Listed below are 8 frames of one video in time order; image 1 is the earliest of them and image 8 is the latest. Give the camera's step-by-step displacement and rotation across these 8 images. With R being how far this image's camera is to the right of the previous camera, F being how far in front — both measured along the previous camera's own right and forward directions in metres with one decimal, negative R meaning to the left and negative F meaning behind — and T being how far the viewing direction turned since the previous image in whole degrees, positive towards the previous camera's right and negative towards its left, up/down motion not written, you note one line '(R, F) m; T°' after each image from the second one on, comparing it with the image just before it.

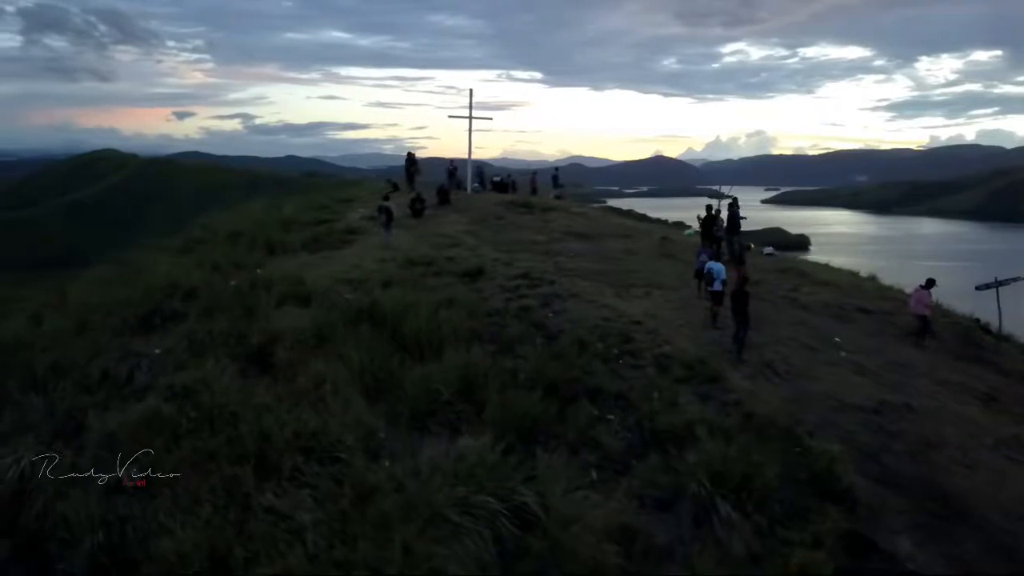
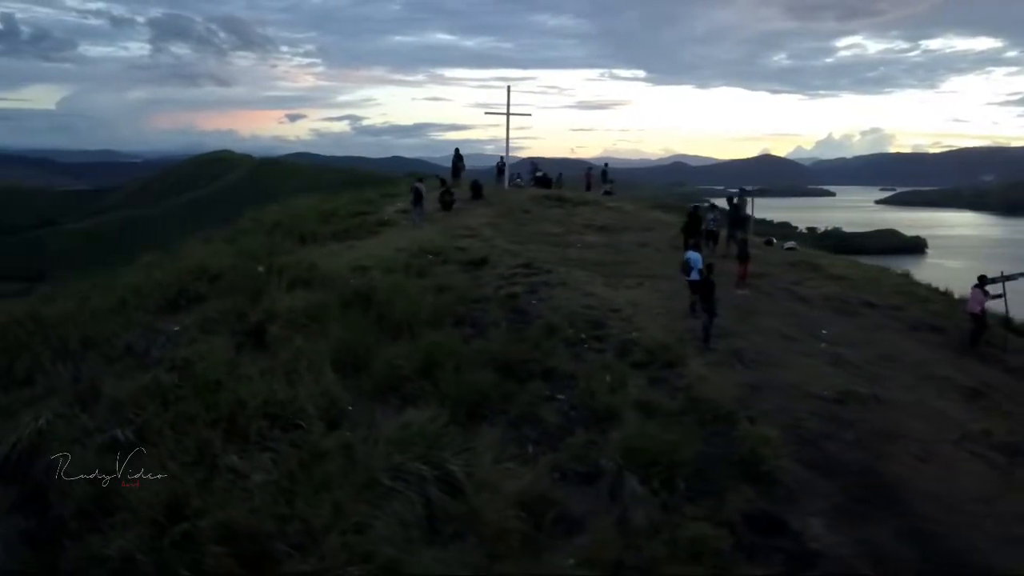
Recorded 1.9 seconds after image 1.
(+2.0, -0.4) m; -7°
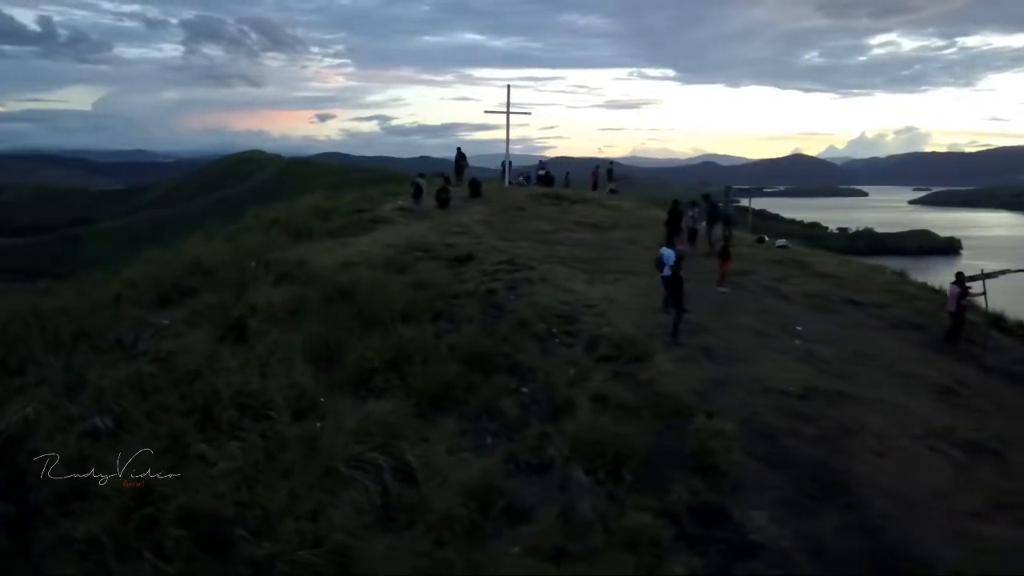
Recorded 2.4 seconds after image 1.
(+0.9, -0.2) m; -2°
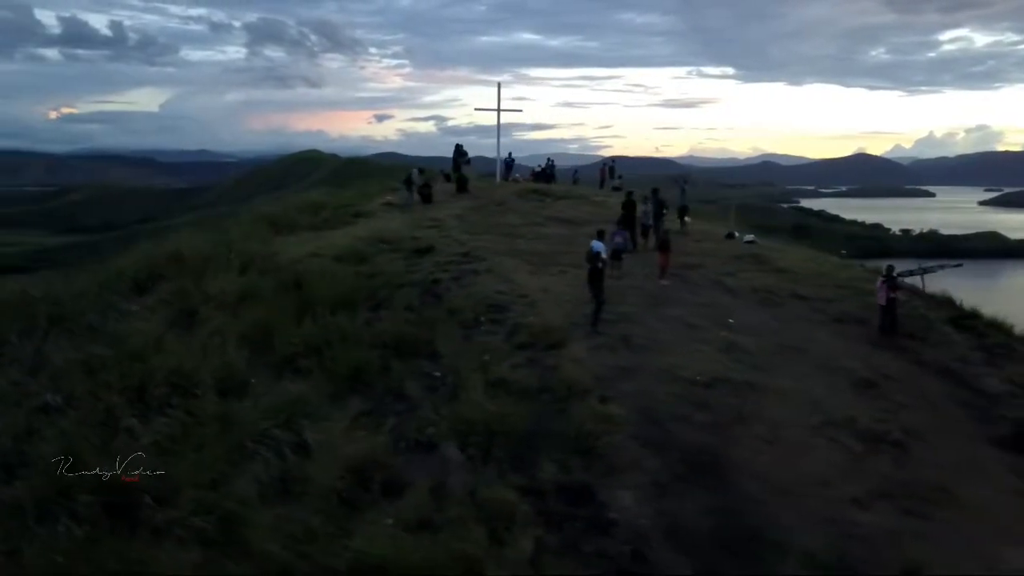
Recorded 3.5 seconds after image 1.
(+2.1, -0.4) m; -4°
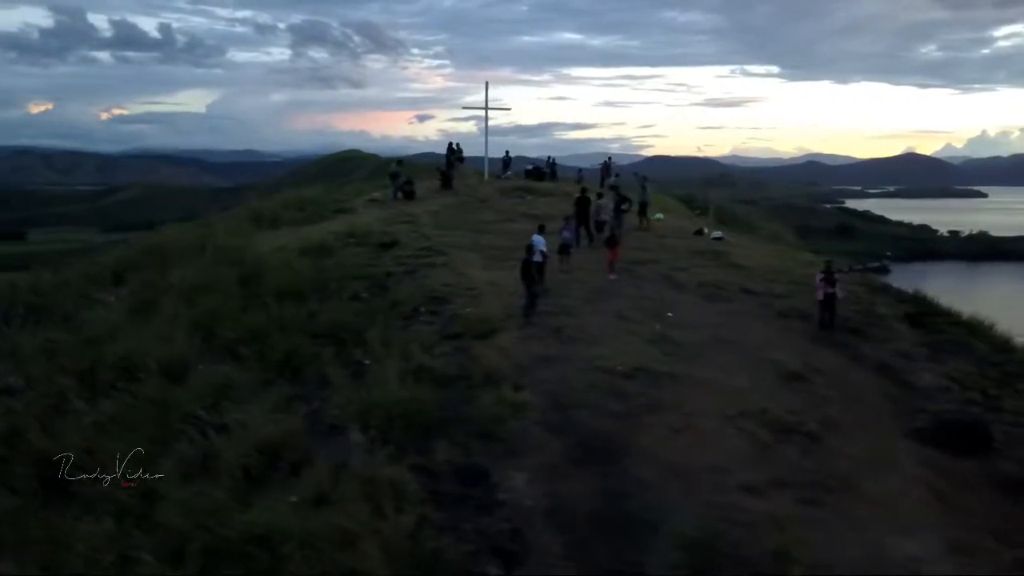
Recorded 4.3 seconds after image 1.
(+1.7, -0.4) m; -3°
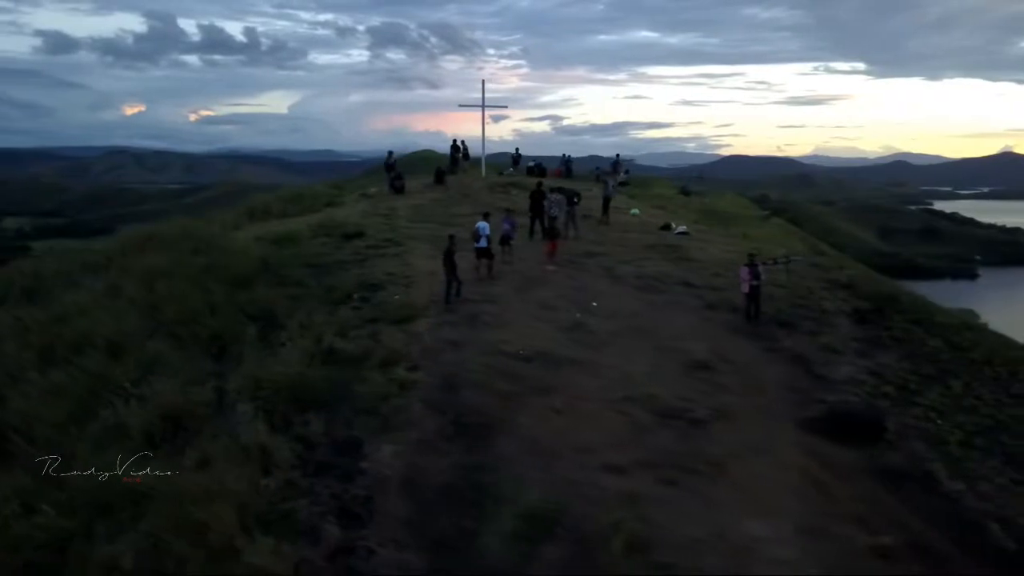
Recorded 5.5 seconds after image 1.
(+2.6, -0.5) m; -5°
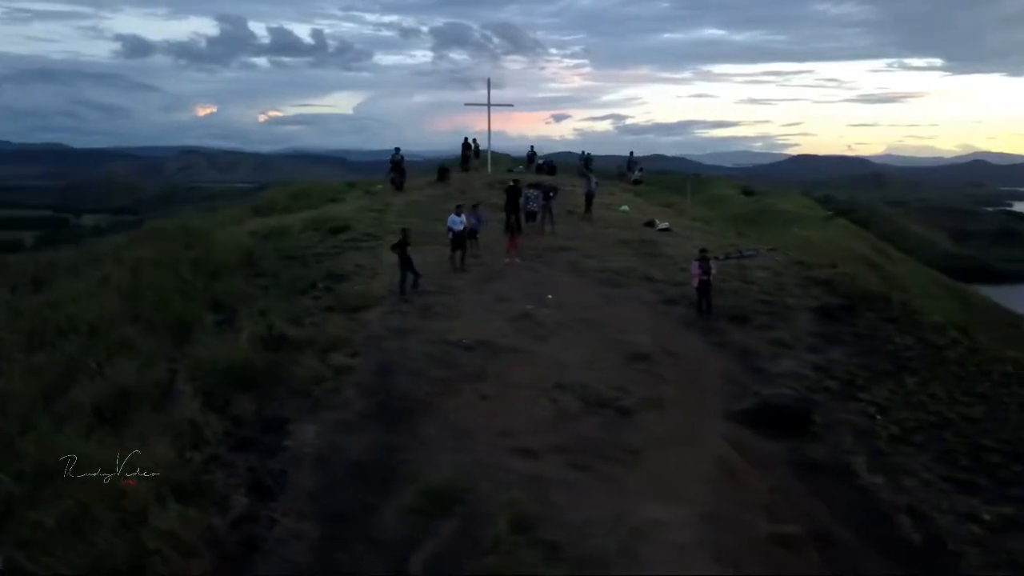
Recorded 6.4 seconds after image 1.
(+1.9, -0.4) m; -4°
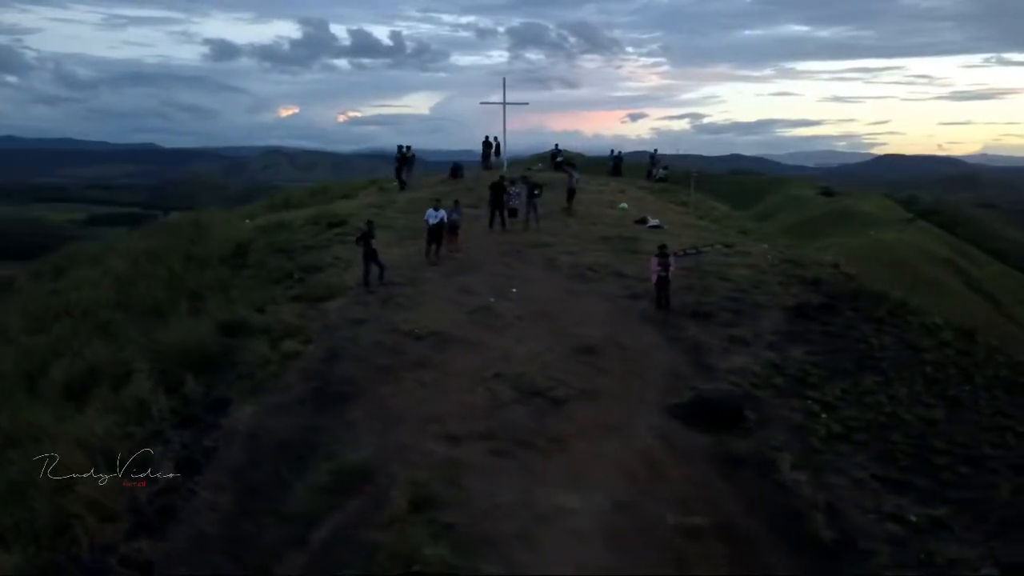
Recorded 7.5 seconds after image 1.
(+2.1, -0.3) m; -5°
